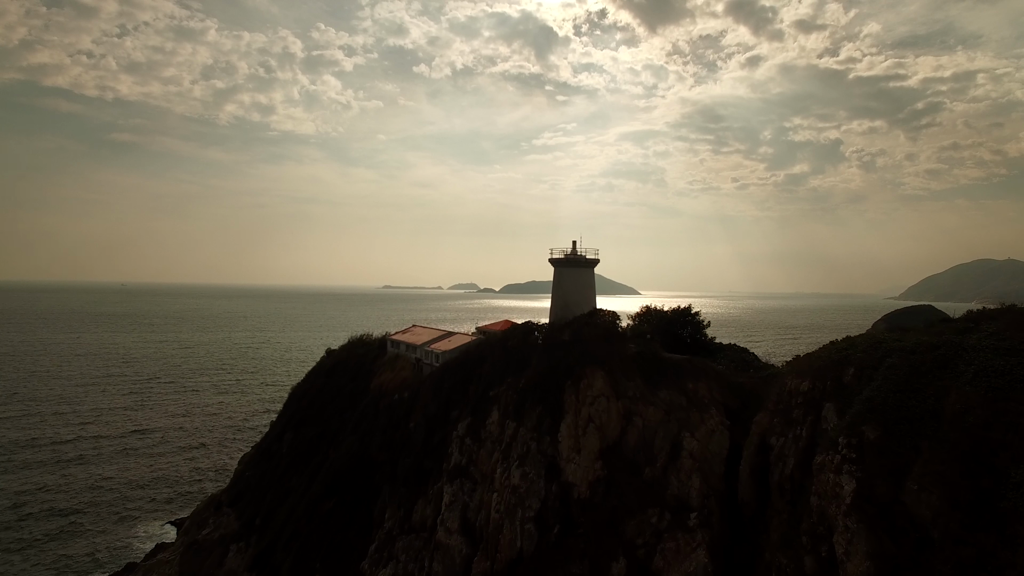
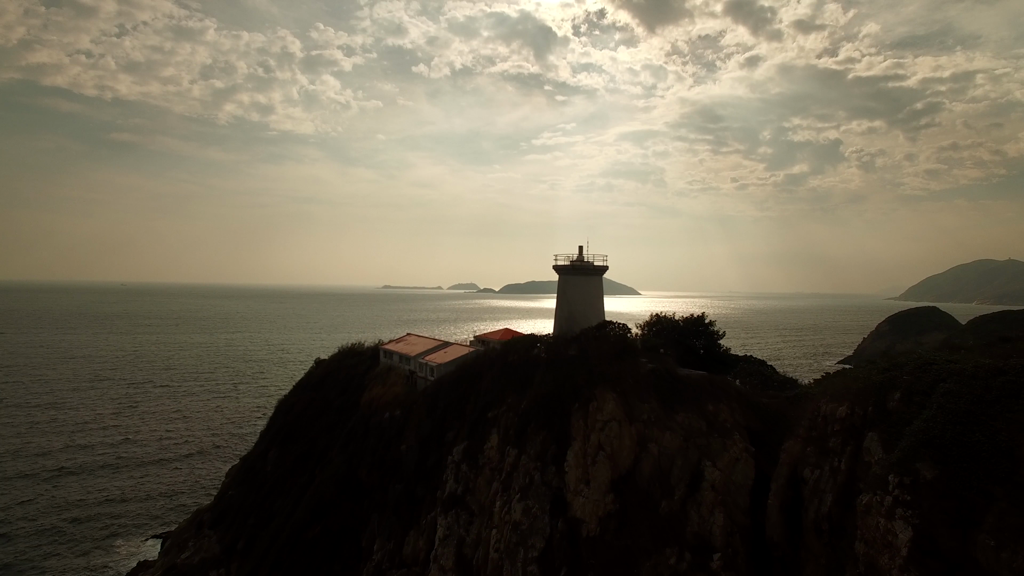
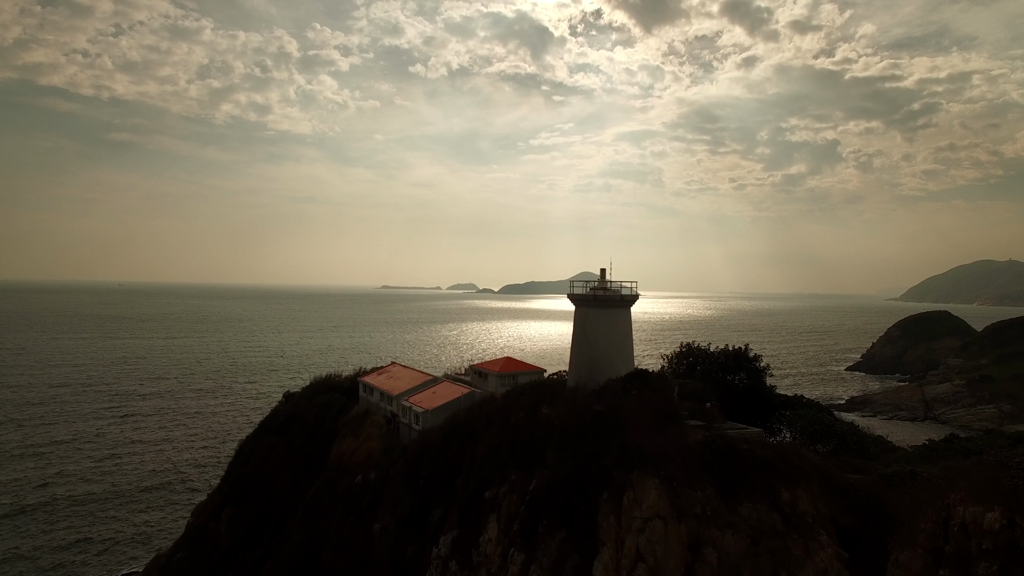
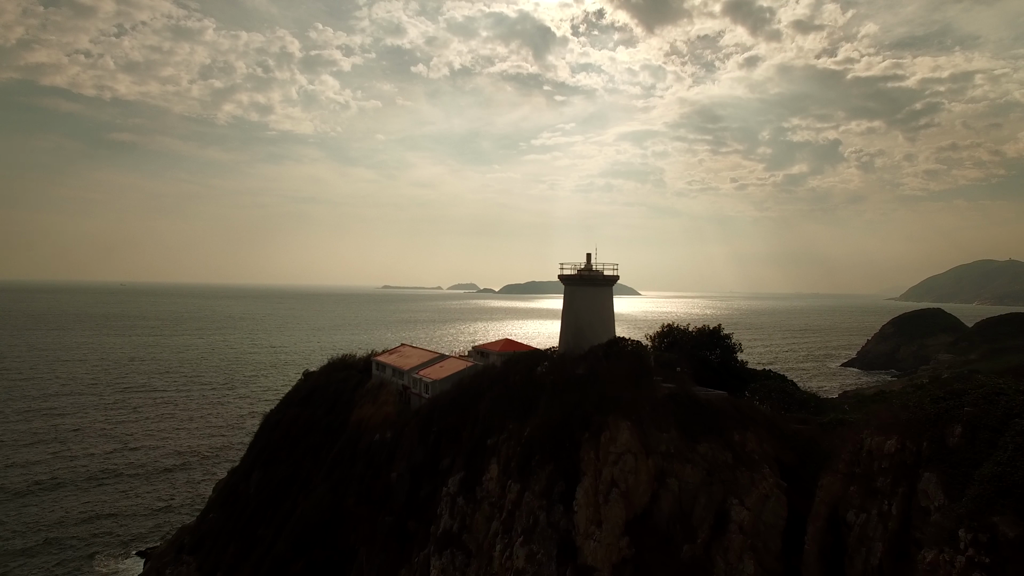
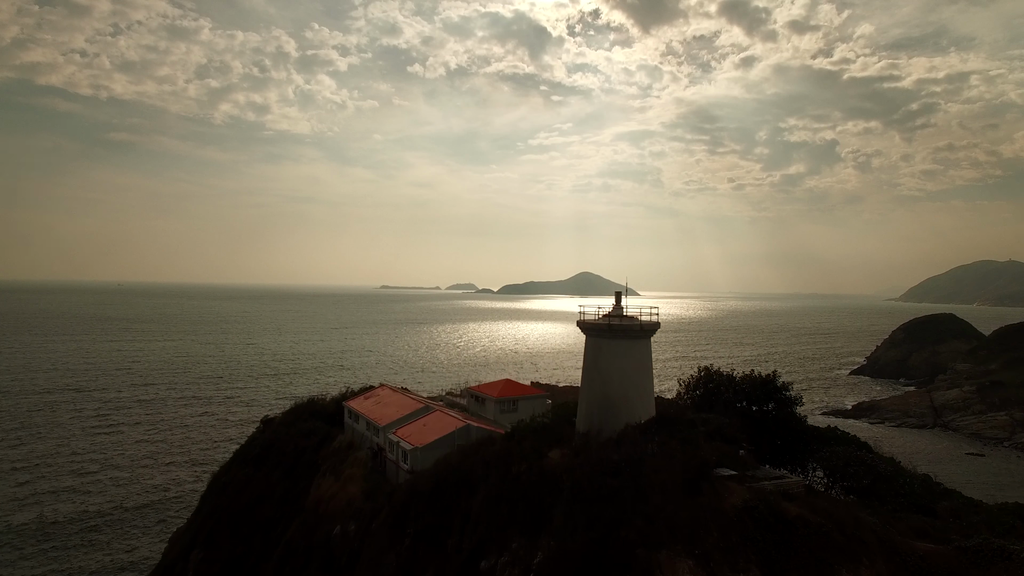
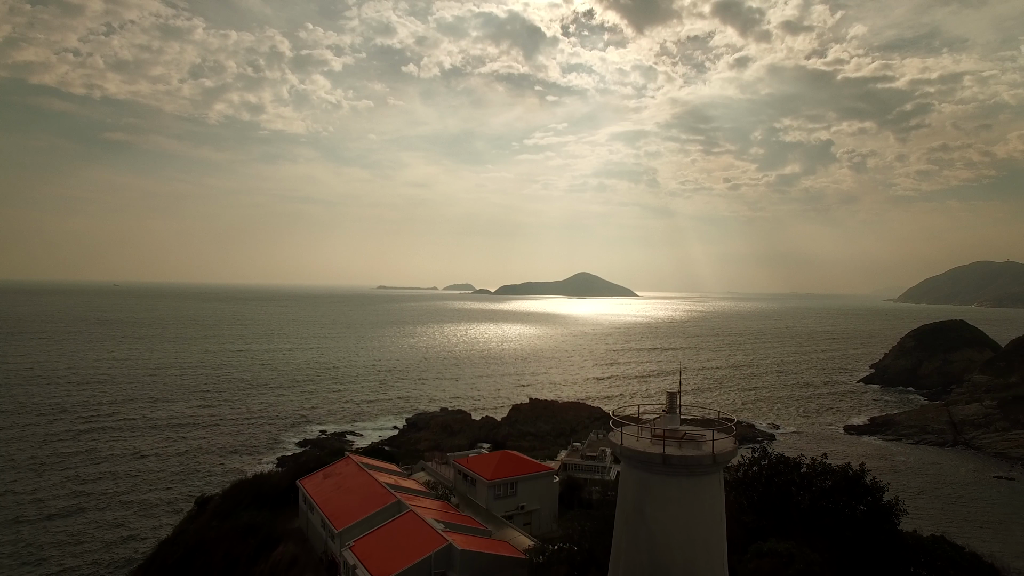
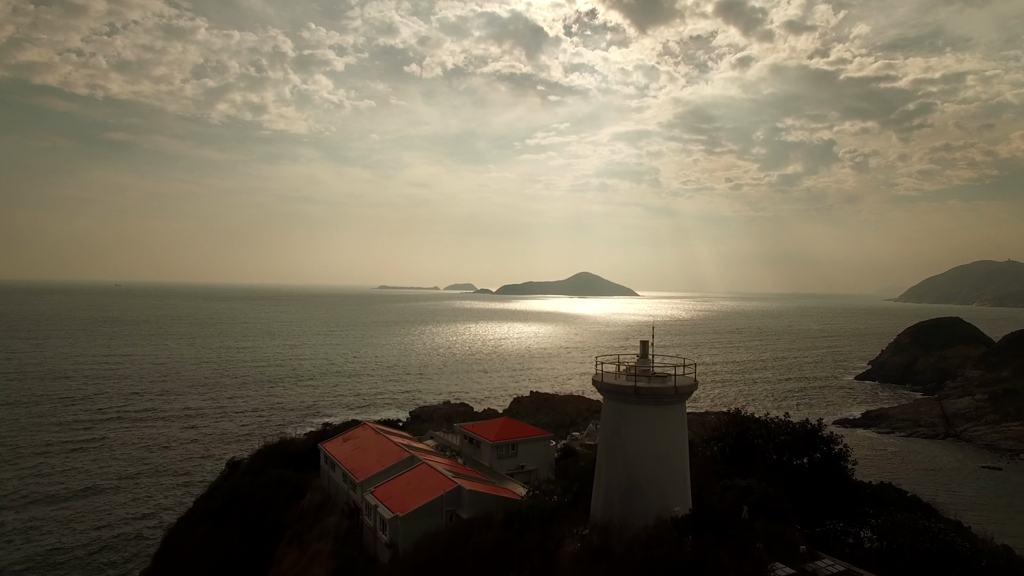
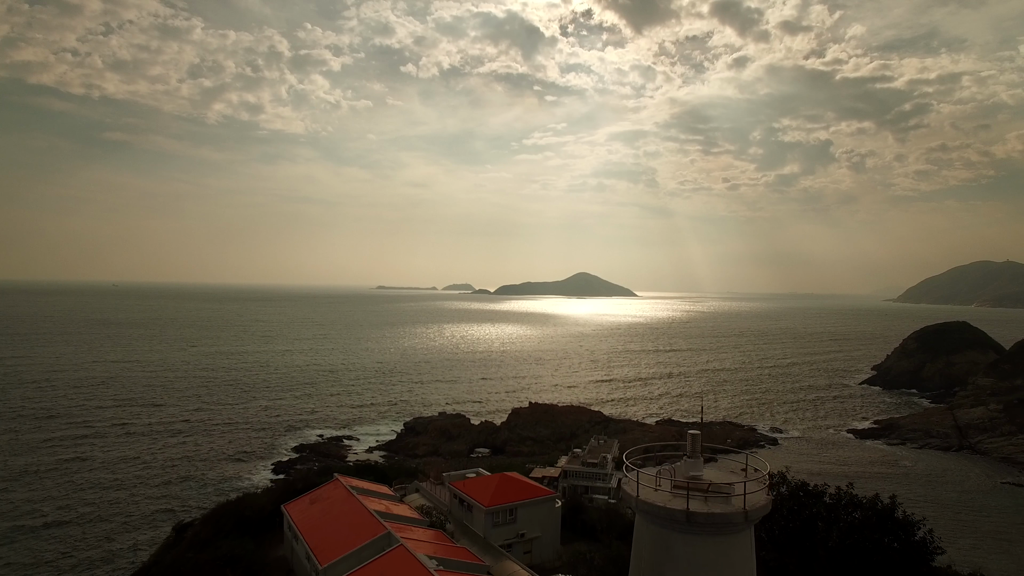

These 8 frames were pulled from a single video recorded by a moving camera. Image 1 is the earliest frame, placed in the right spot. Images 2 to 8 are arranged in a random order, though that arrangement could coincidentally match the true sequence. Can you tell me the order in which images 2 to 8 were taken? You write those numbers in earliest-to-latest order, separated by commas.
2, 4, 3, 5, 7, 6, 8
